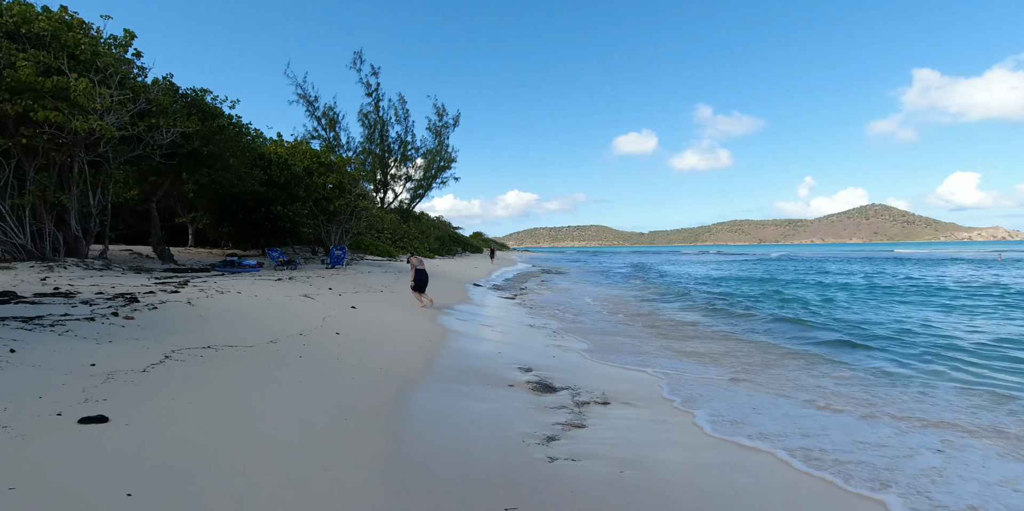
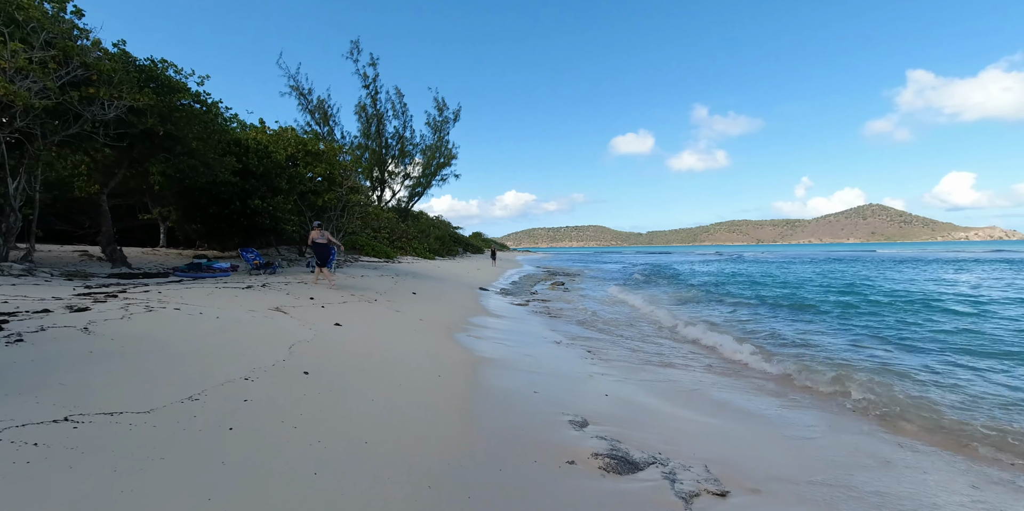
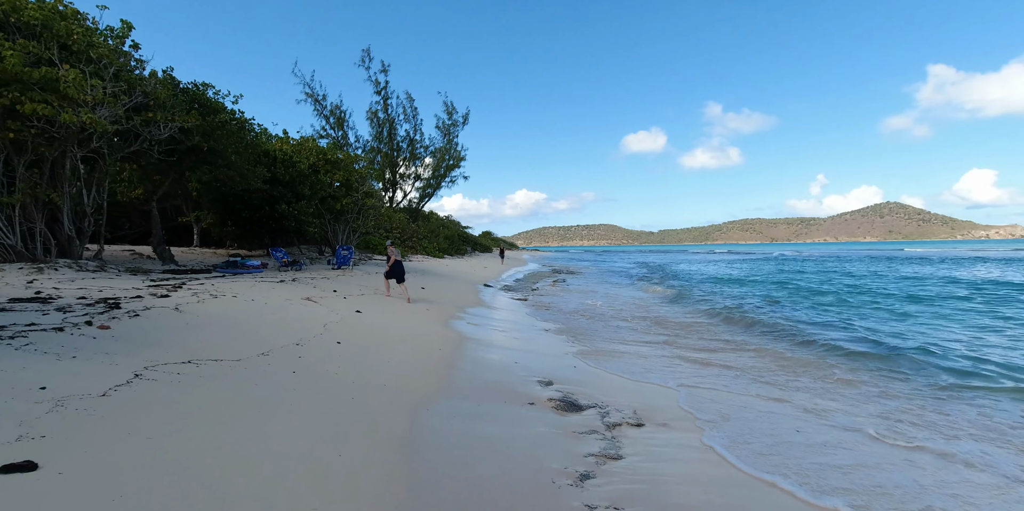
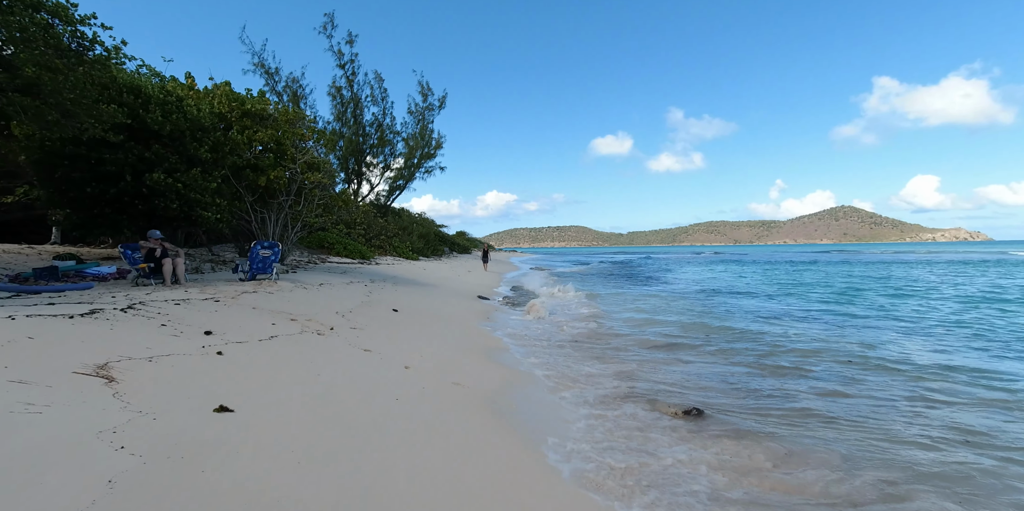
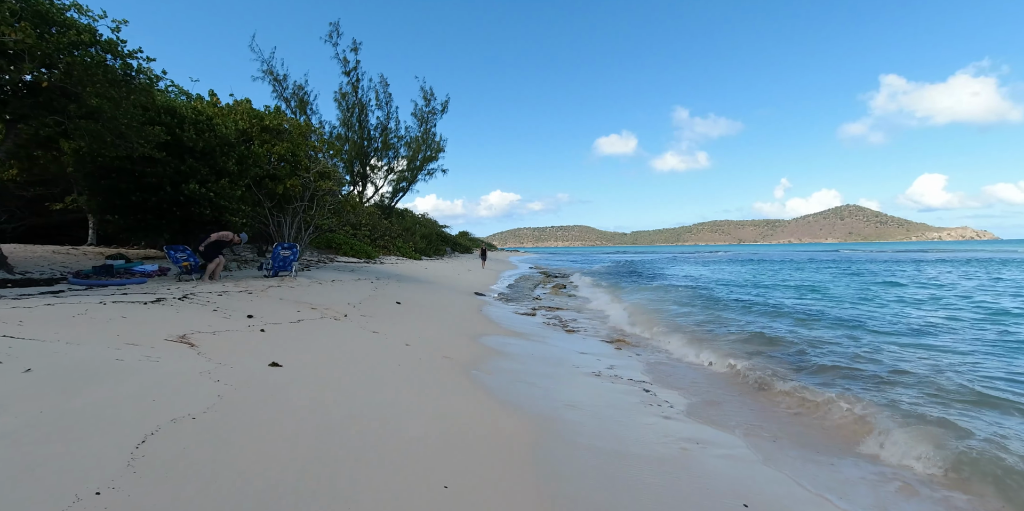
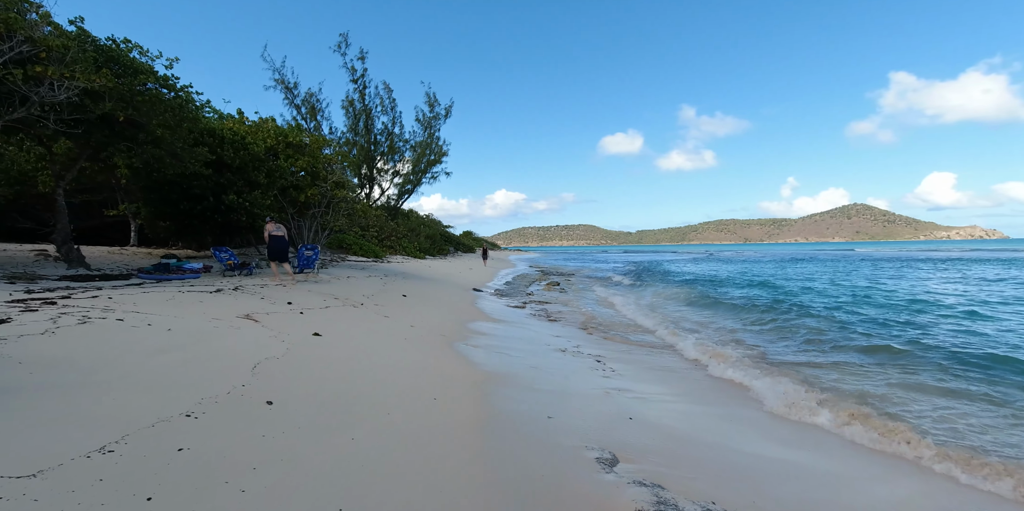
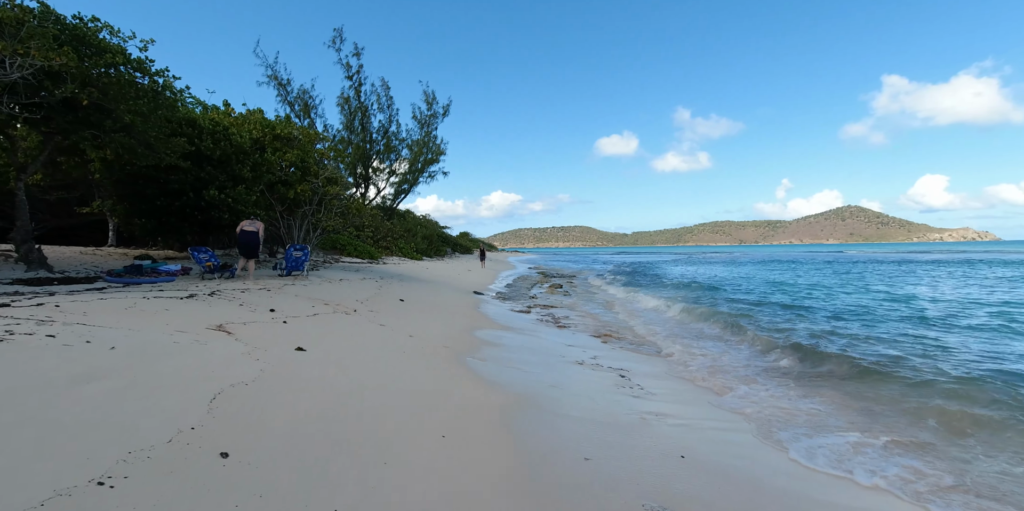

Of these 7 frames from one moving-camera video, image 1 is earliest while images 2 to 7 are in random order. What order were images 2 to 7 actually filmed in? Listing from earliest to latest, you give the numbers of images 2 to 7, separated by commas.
3, 2, 6, 7, 5, 4
